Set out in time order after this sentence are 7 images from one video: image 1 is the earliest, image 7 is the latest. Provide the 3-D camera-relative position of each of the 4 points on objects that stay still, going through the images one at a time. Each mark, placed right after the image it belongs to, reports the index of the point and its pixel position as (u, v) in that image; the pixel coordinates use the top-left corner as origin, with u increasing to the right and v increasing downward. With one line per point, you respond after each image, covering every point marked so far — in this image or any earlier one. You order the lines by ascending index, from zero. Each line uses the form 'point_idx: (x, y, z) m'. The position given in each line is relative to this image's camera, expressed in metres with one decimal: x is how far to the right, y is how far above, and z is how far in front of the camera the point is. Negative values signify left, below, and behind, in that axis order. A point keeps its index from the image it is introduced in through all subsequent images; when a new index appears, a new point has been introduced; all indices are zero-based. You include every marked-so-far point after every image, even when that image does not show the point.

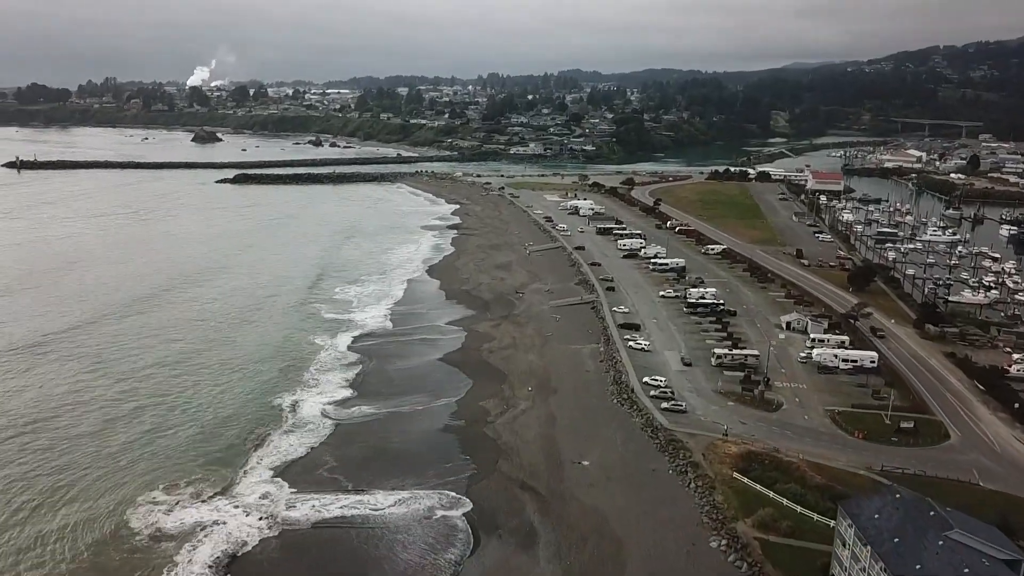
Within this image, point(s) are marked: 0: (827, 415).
0: (+5.5, -2.2, +14.2) m
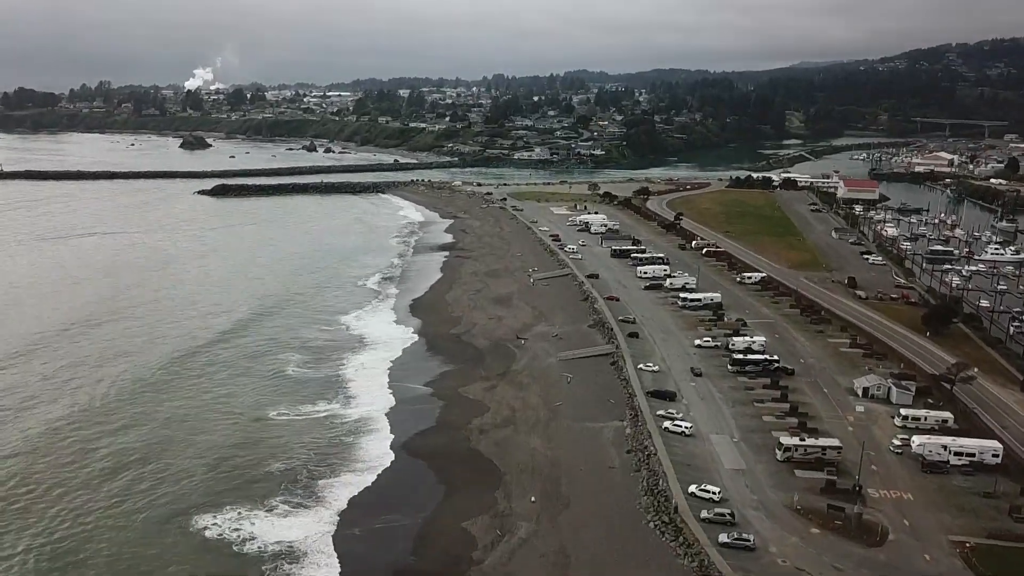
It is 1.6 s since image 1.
0: (+5.4, -3.2, +9.9) m
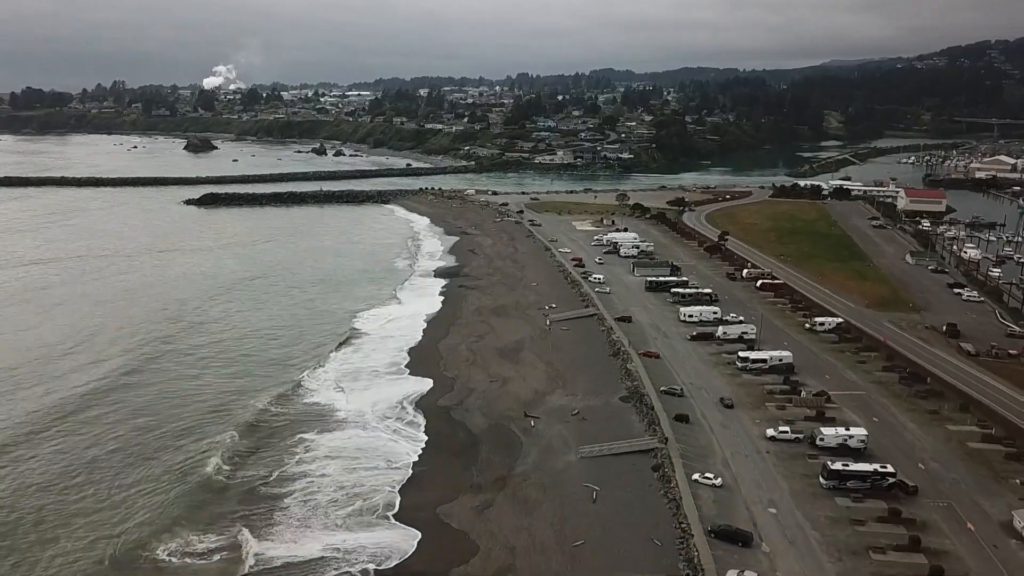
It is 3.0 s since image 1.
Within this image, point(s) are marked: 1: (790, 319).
0: (+5.3, -4.4, +5.1) m
1: (+6.8, -0.8, +19.8) m
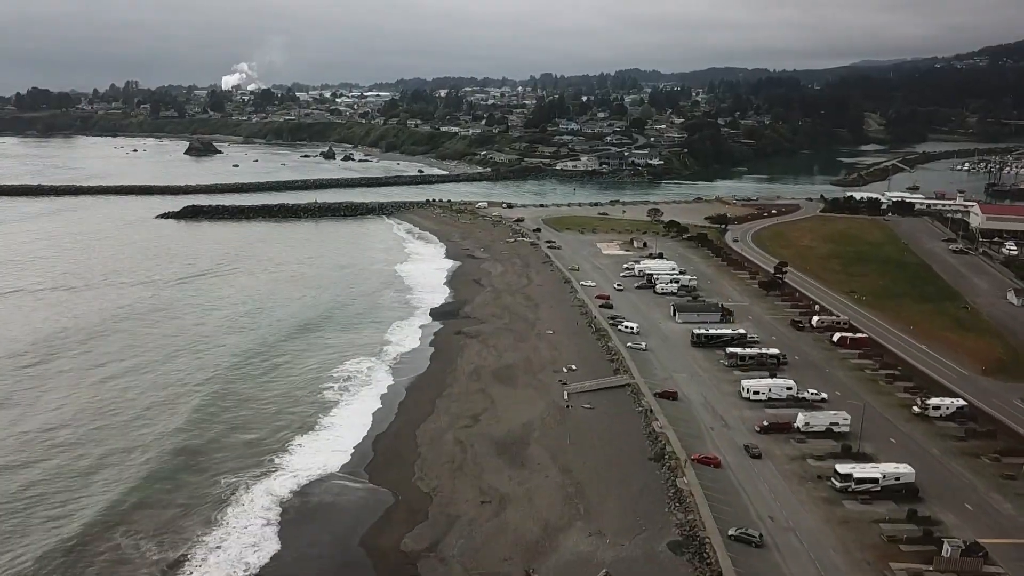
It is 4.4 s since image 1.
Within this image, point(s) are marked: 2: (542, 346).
0: (+4.9, -5.6, +0.2) m
1: (+6.9, -2.0, +14.8) m
2: (+0.7, -1.3, +18.3) m
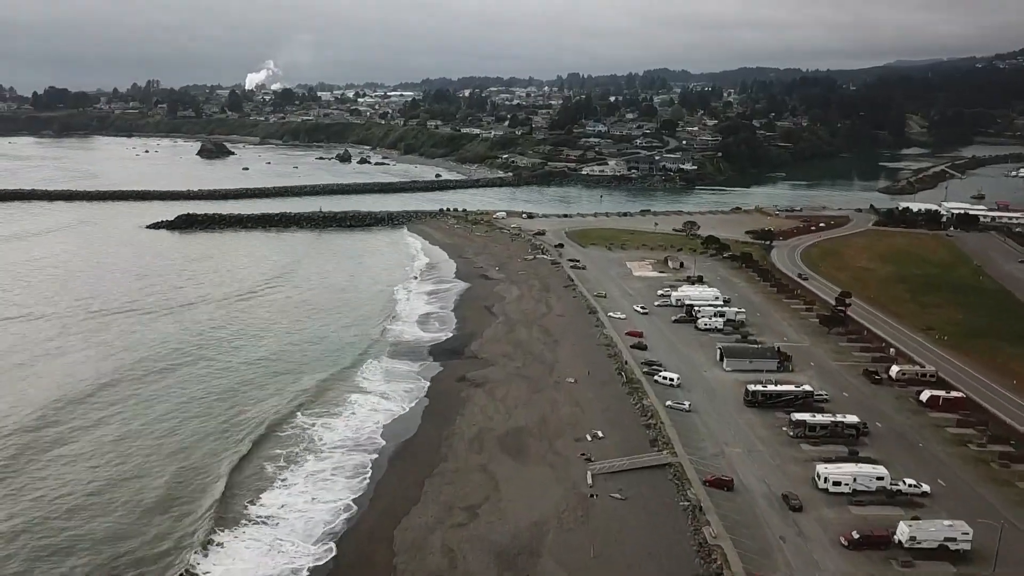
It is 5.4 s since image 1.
0: (+4.6, -6.4, -3.2) m
1: (+7.0, -2.8, +11.4) m
2: (+0.9, -2.1, +15.1) m
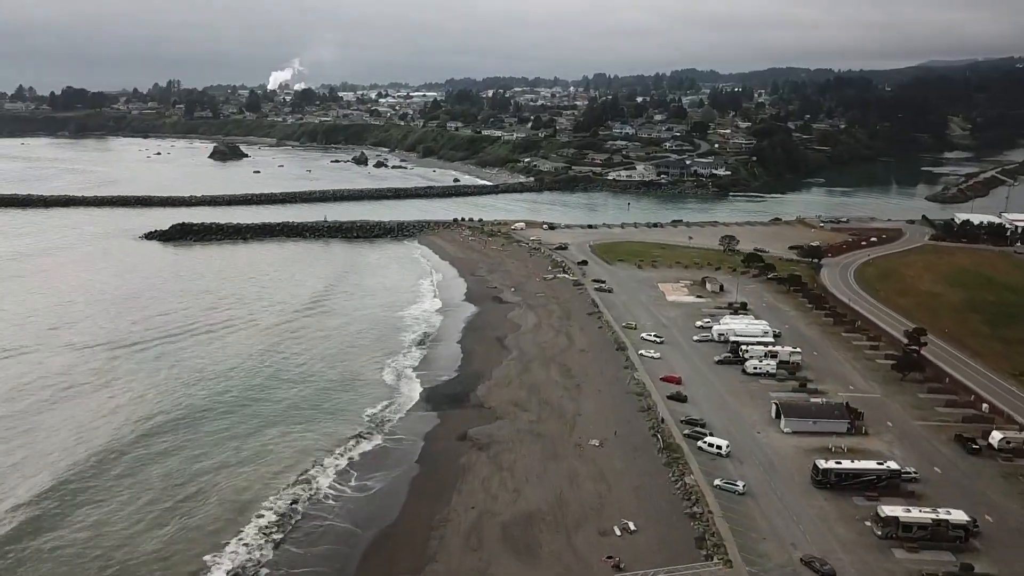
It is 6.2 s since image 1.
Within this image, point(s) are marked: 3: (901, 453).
0: (+4.1, -7.1, -6.1) m
1: (+7.0, -3.6, +8.4) m
2: (+1.1, -2.8, +12.2) m
3: (+6.1, -2.6, +12.6) m
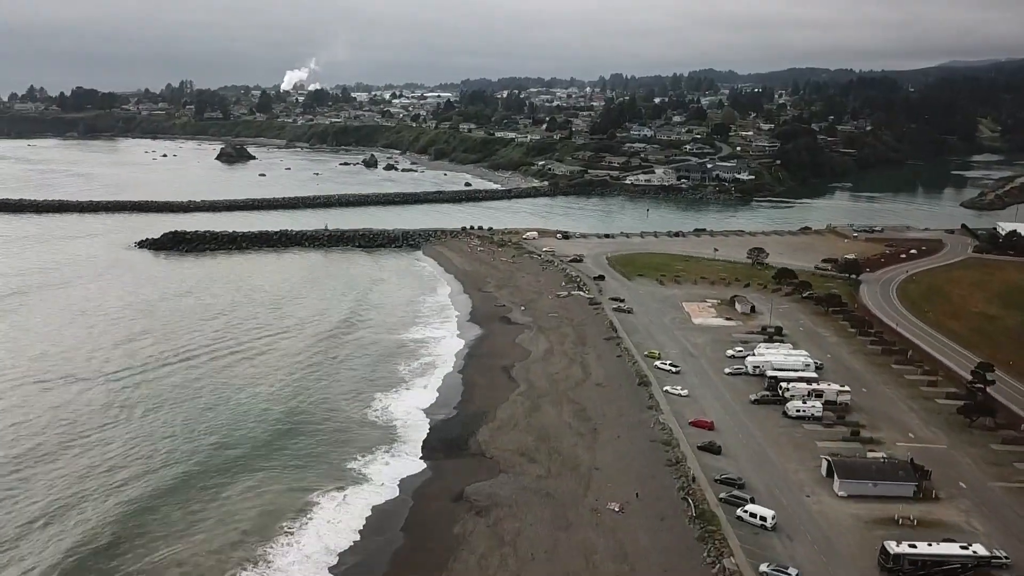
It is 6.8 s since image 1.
0: (+3.8, -7.6, -8.2) m
1: (+7.0, -4.1, +6.2) m
2: (+1.1, -3.3, +10.2) m
3: (+6.1, -3.1, +10.5) m
